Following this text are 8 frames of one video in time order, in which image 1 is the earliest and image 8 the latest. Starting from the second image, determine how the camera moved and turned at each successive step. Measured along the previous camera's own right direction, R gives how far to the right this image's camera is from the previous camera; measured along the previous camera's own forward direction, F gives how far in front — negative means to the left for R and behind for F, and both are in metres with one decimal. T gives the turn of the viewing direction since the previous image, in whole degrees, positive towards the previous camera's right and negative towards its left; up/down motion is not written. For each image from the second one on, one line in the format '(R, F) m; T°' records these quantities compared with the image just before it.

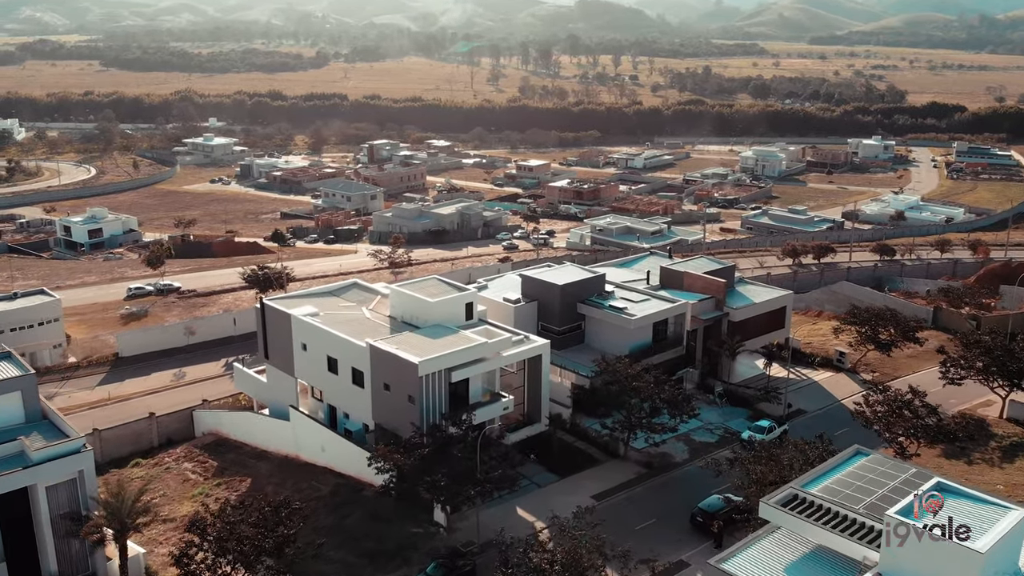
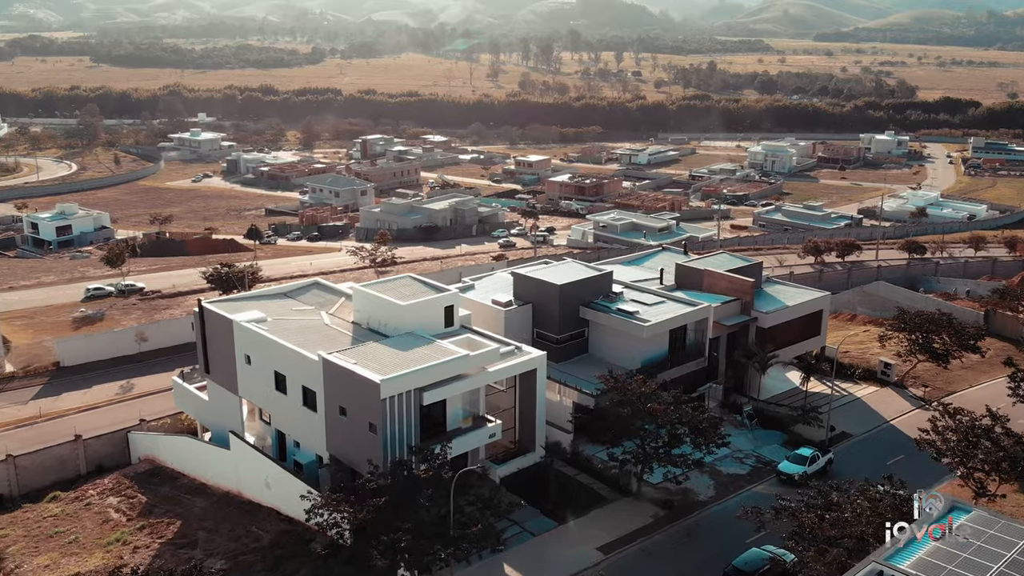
(+0.4, +7.9) m; 0°
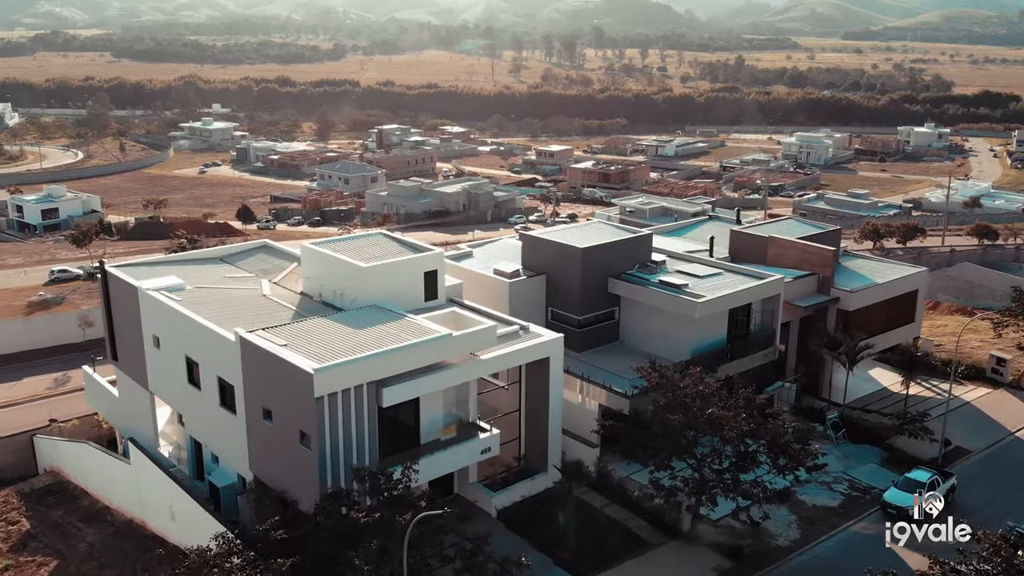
(+0.5, +10.1) m; -1°
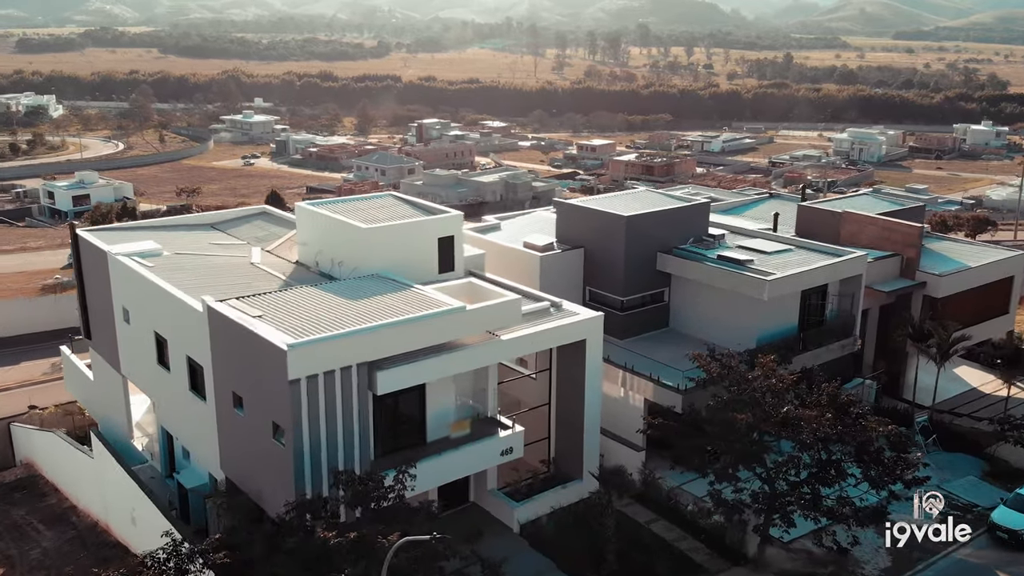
(+0.2, +4.4) m; -2°
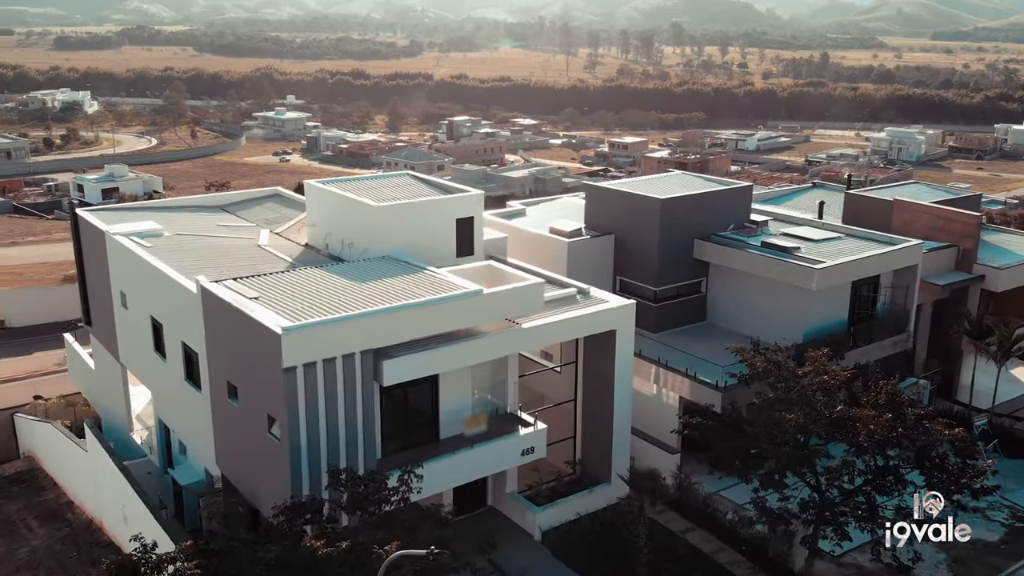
(+0.1, +1.8) m; -2°
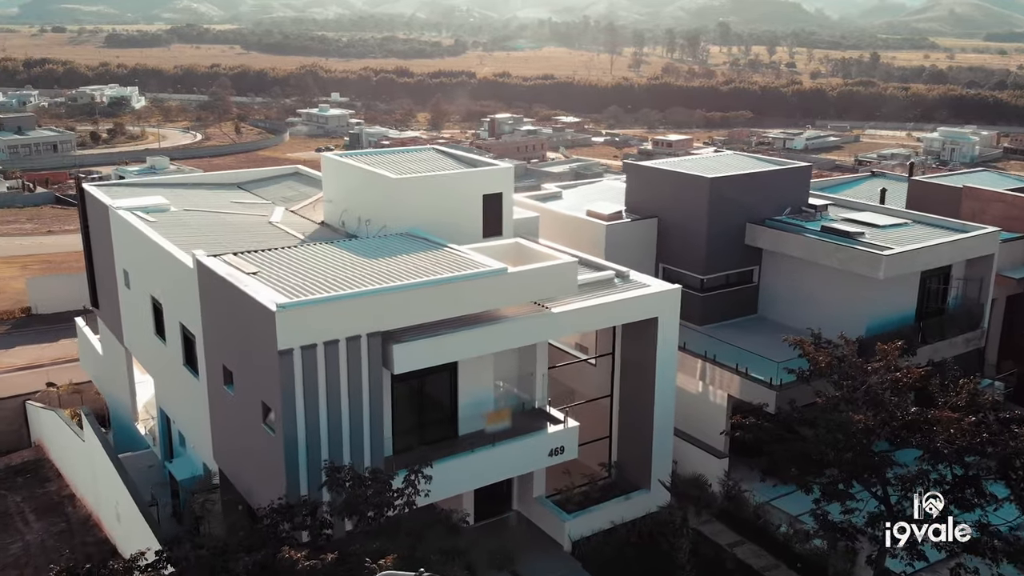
(+0.2, +1.9) m; -2°
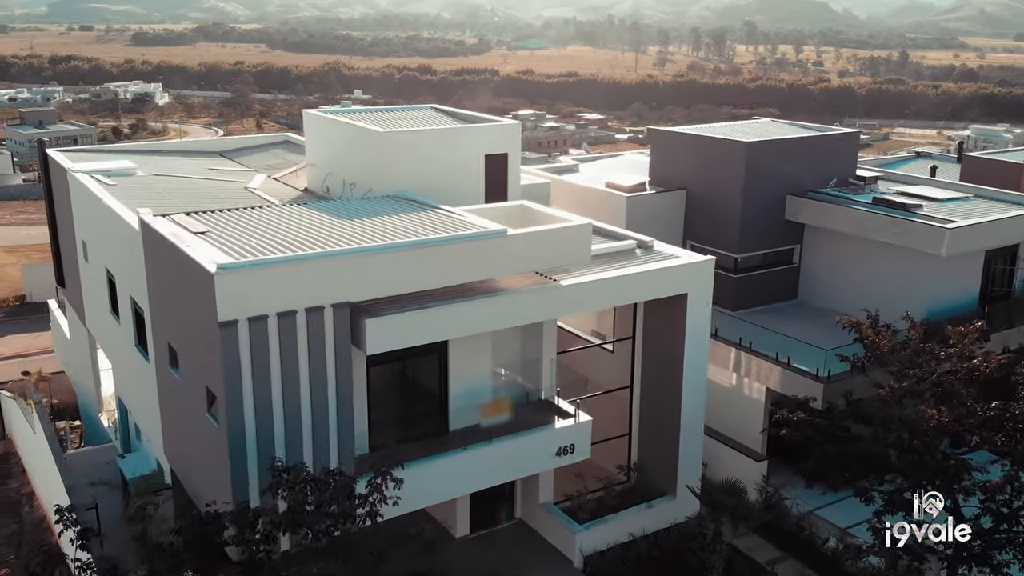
(+0.3, +2.5) m; -1°
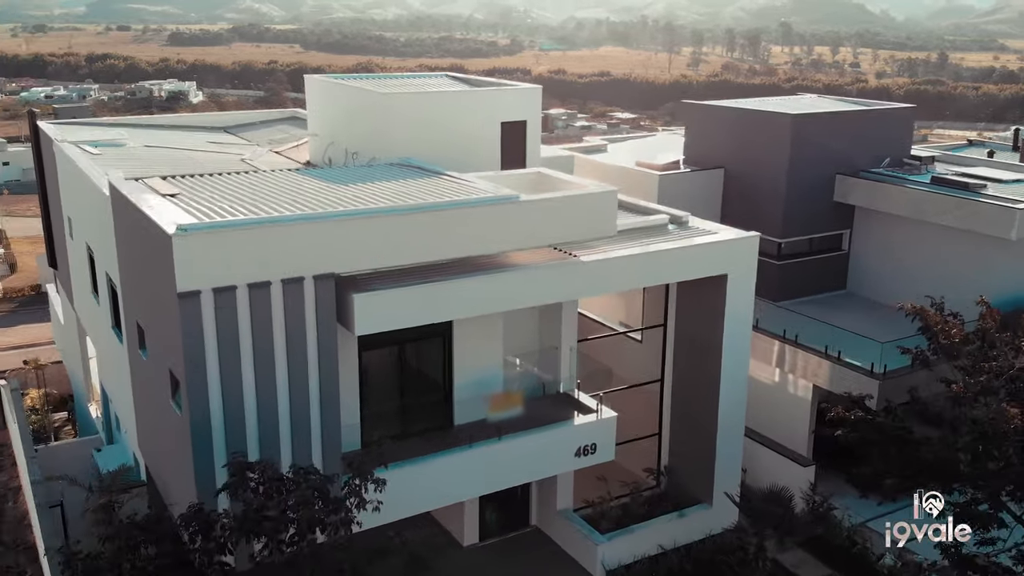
(+0.2, +1.6) m; -2°
